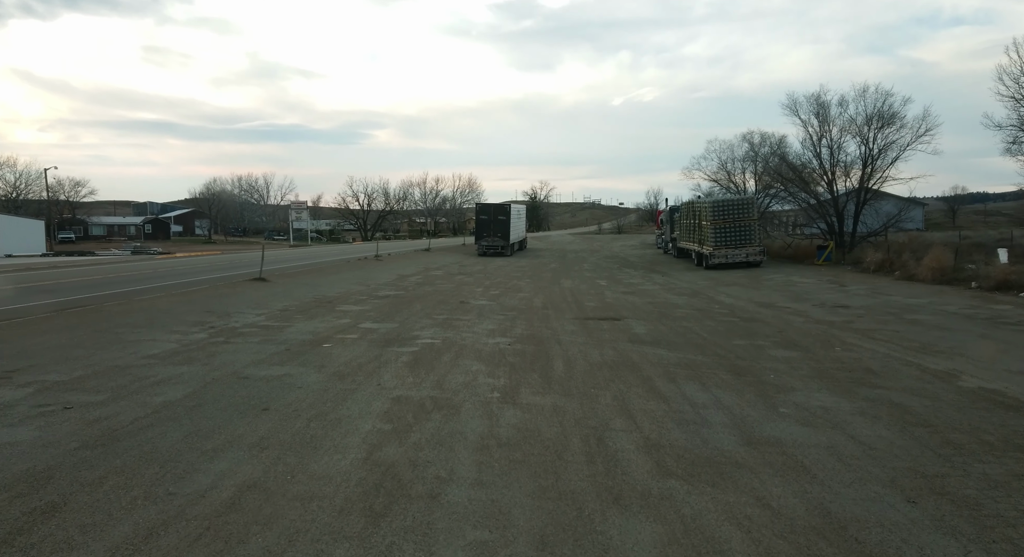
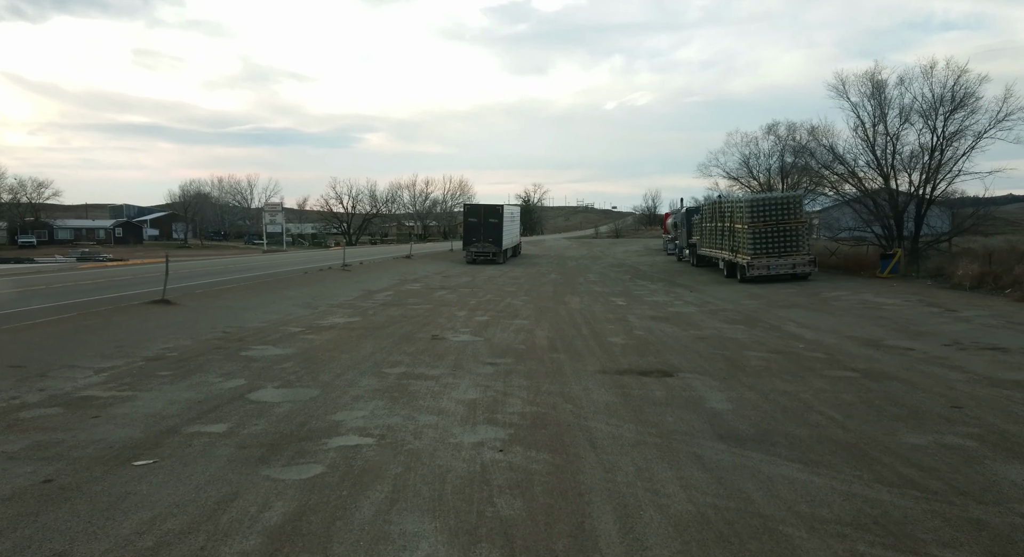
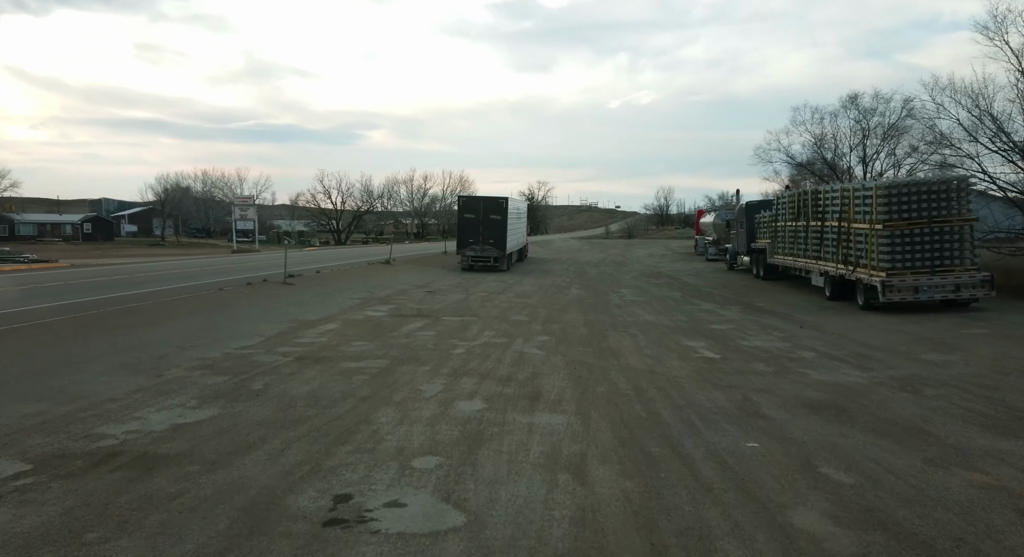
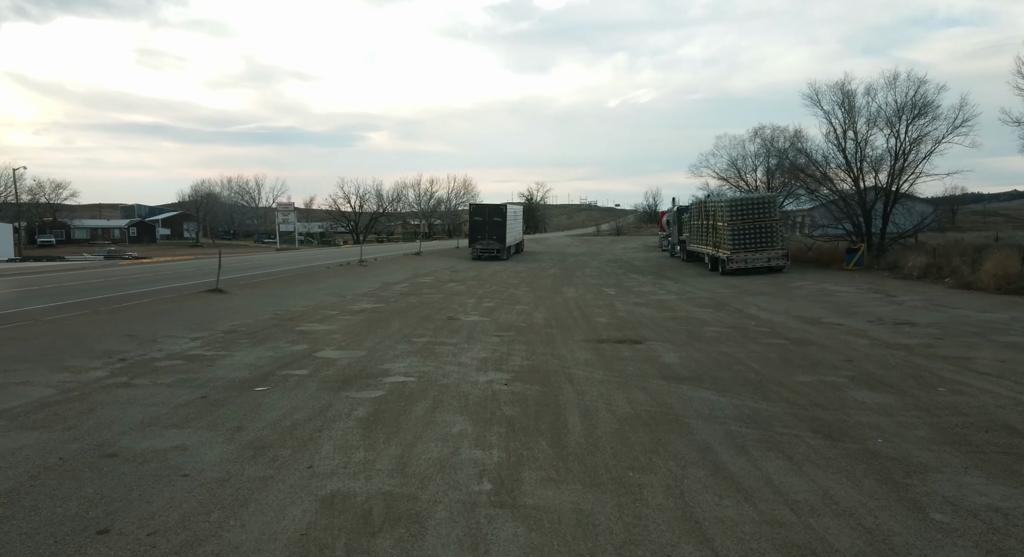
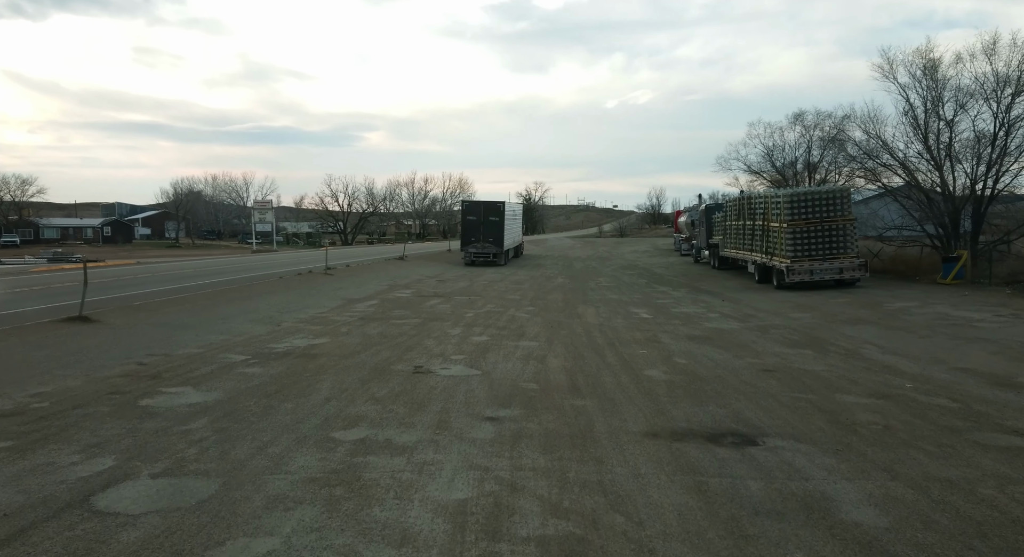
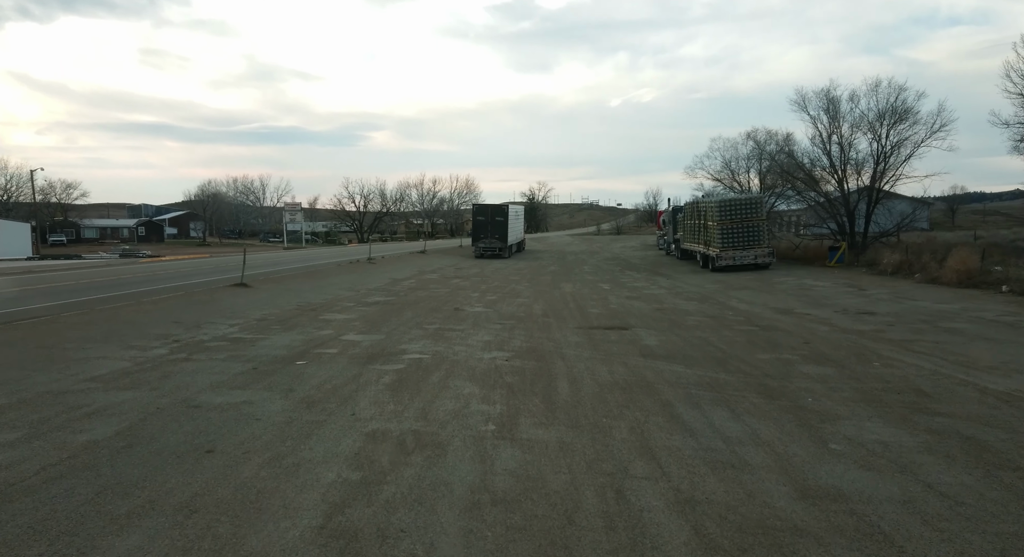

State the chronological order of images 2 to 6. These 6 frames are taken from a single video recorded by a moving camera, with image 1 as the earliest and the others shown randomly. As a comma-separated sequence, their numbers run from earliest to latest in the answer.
6, 4, 2, 5, 3
